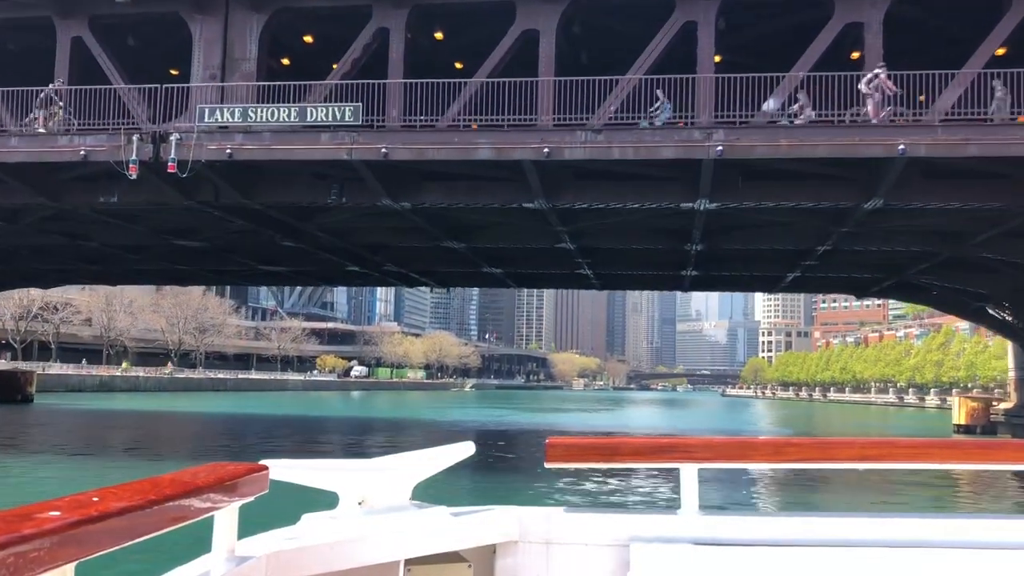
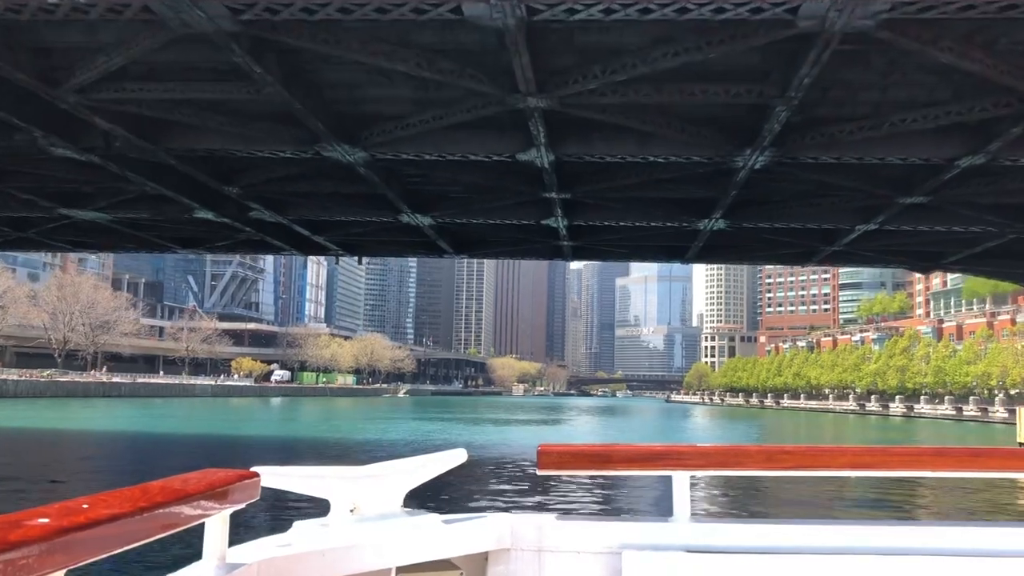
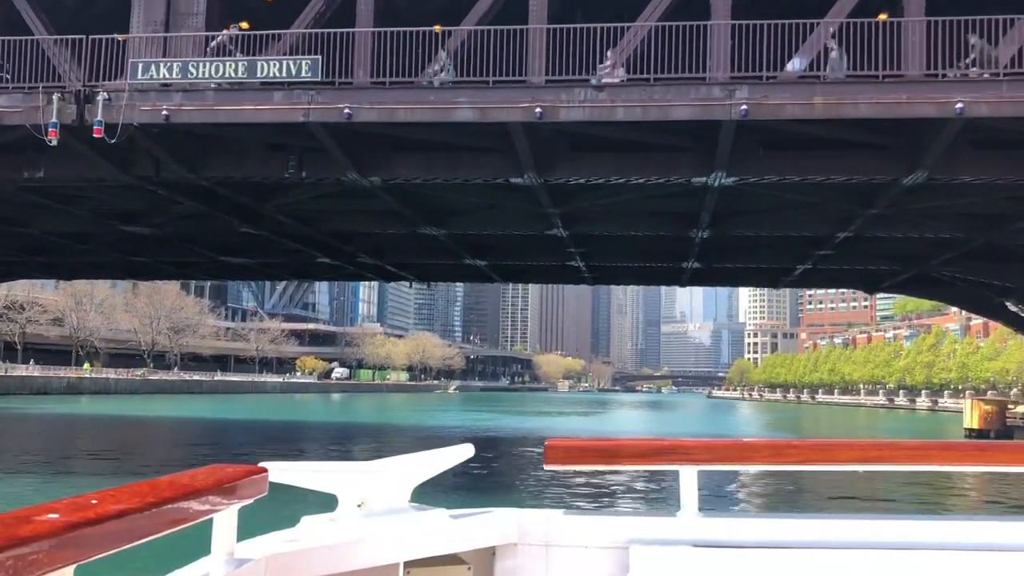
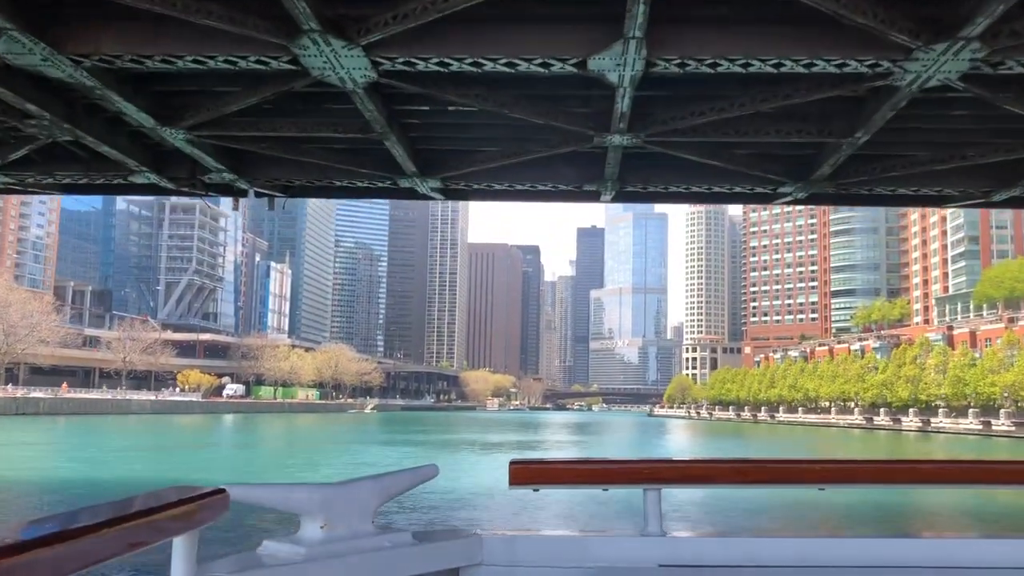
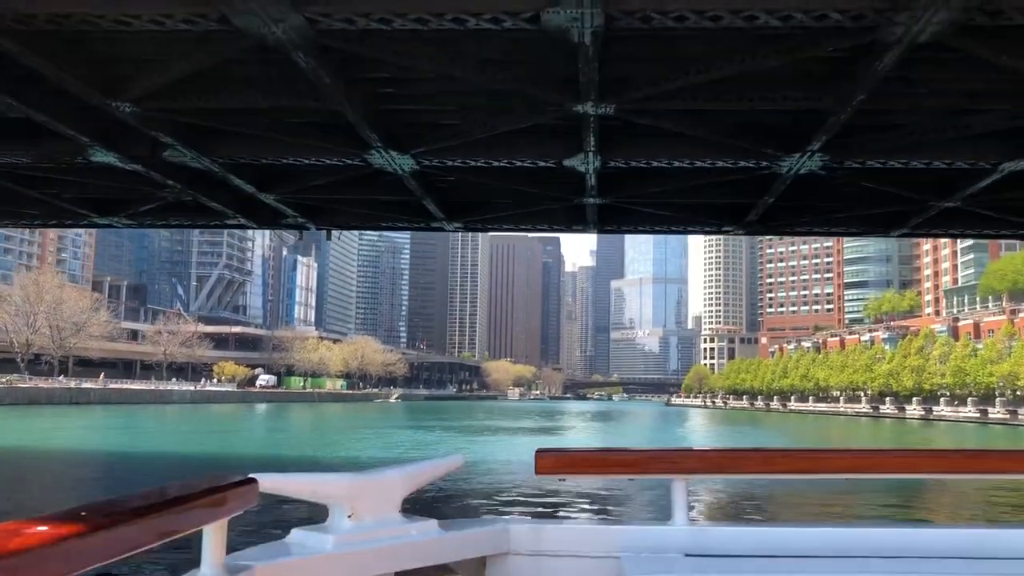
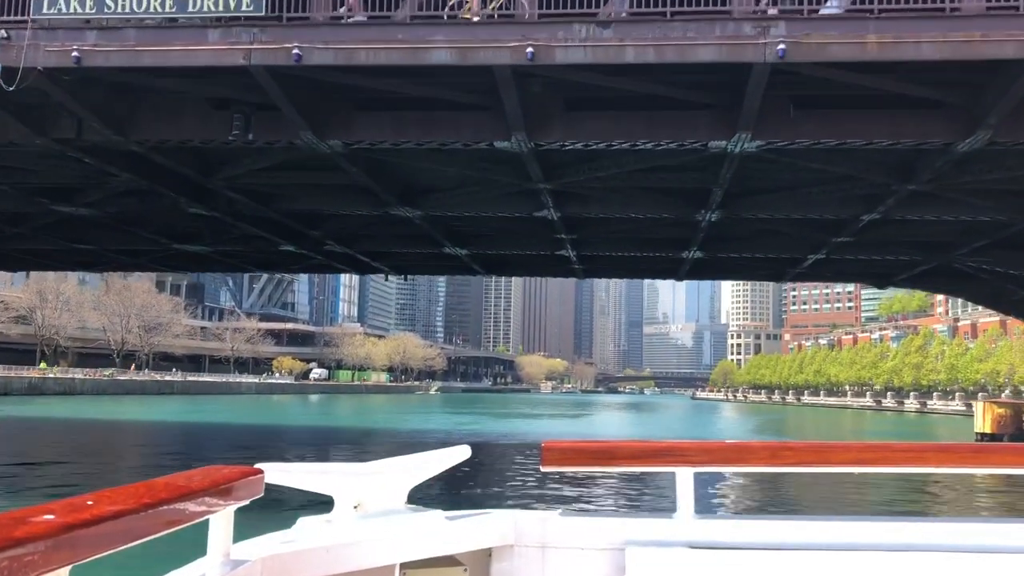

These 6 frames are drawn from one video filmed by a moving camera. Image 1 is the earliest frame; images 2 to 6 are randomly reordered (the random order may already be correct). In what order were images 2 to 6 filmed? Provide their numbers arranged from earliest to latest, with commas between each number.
3, 6, 2, 5, 4
